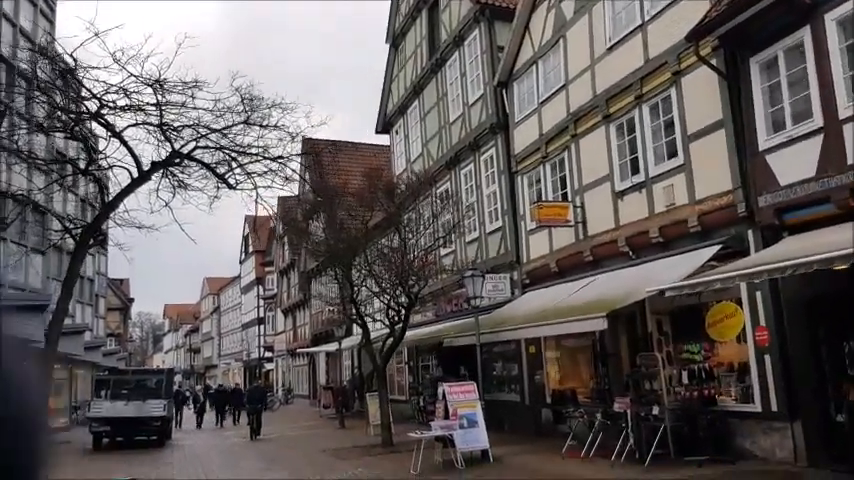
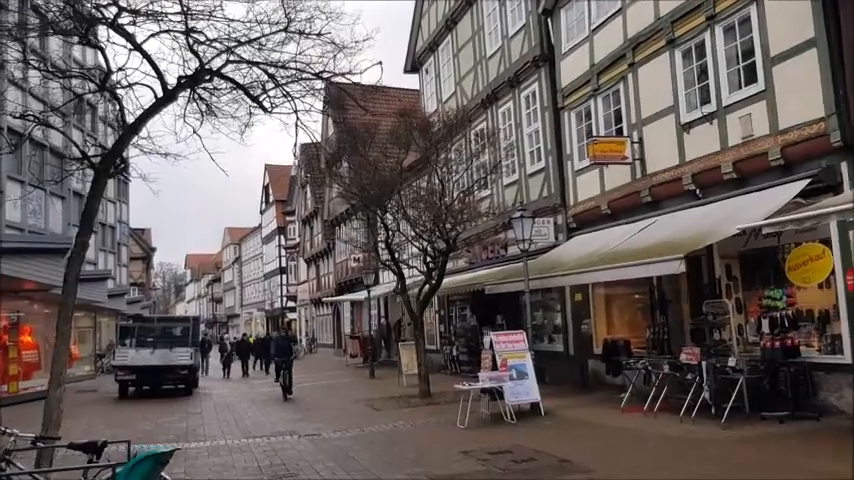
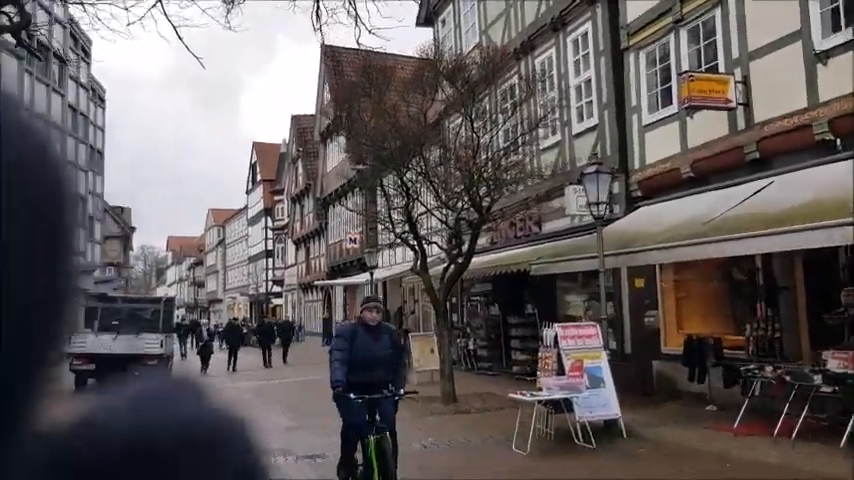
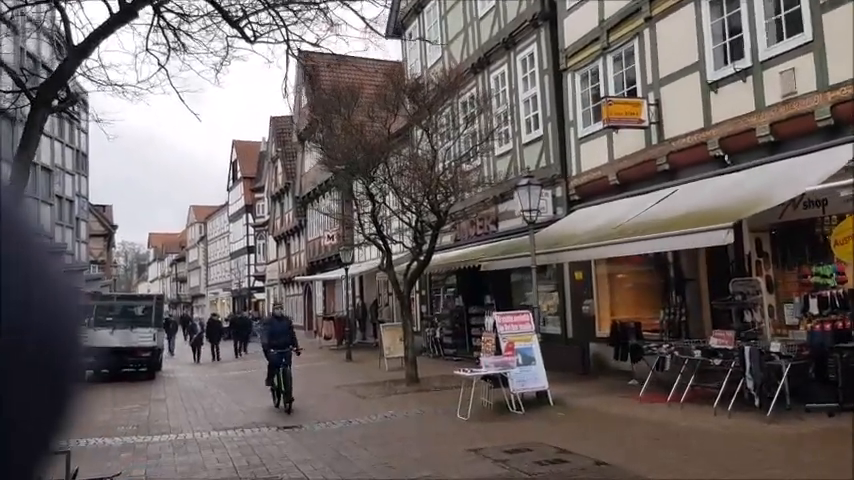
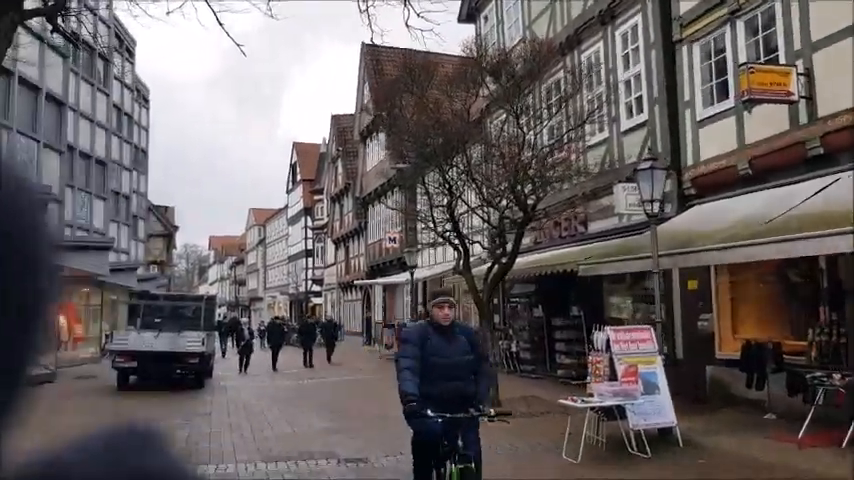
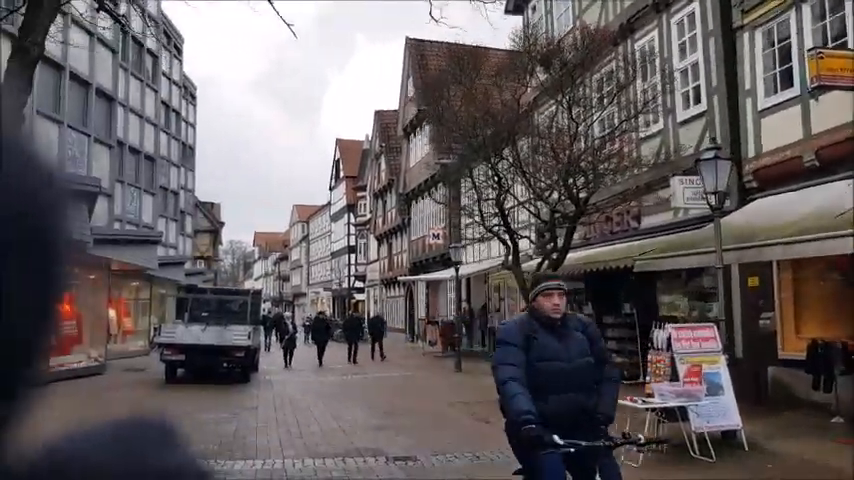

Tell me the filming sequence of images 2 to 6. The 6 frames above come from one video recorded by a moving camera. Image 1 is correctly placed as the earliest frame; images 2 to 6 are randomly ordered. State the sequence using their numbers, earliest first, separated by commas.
2, 4, 3, 5, 6
